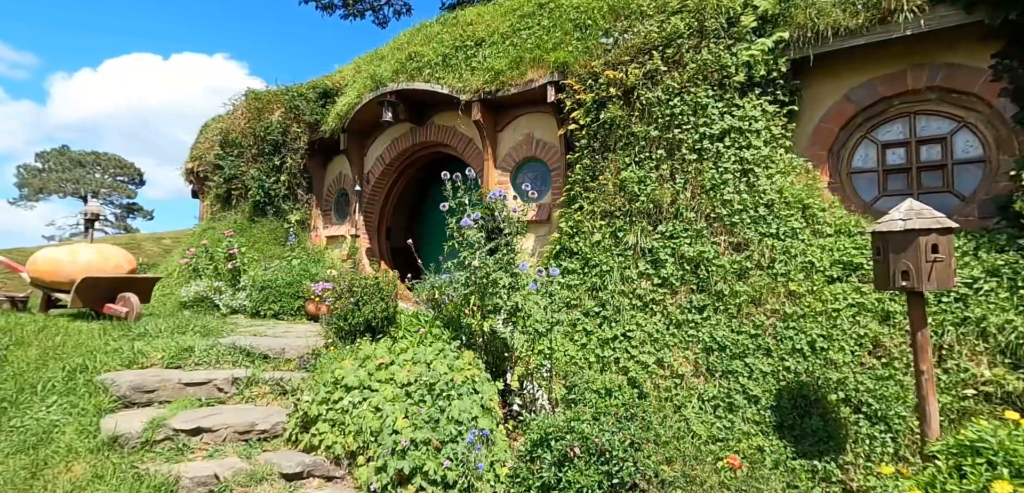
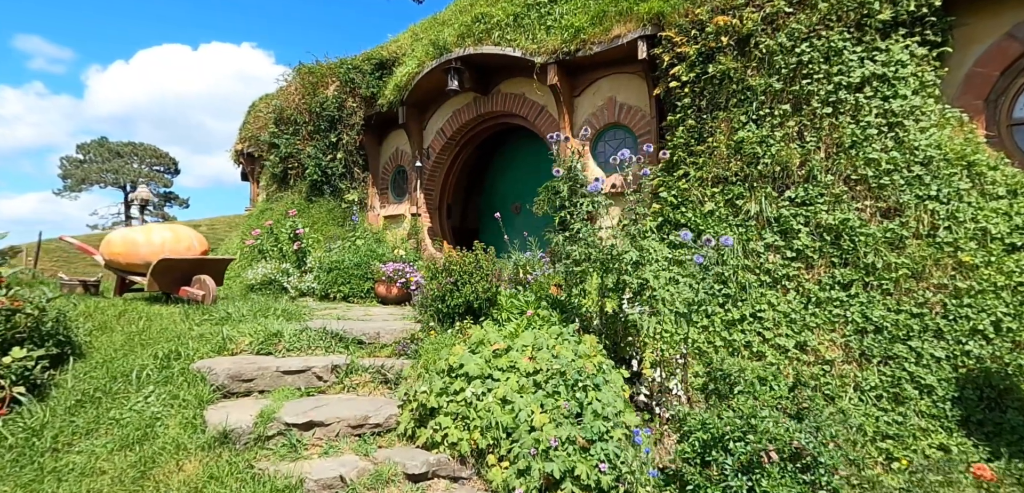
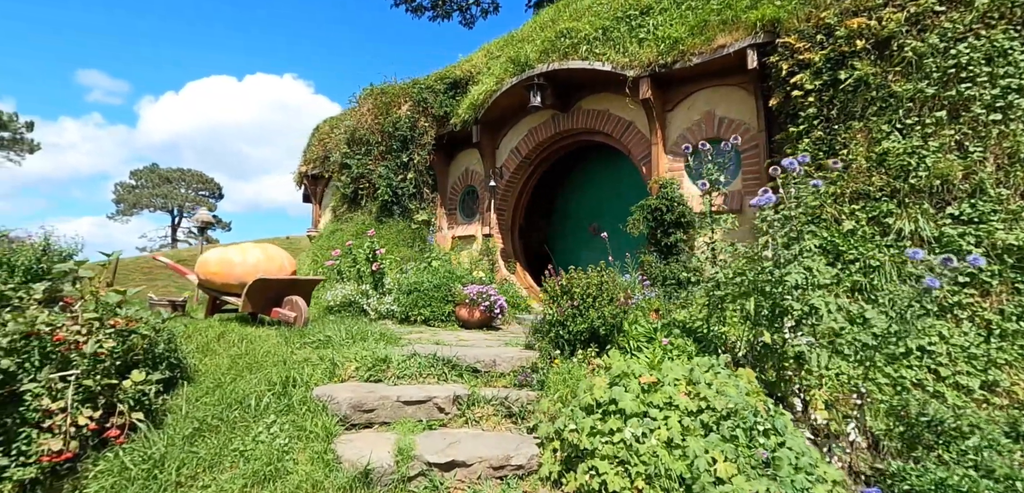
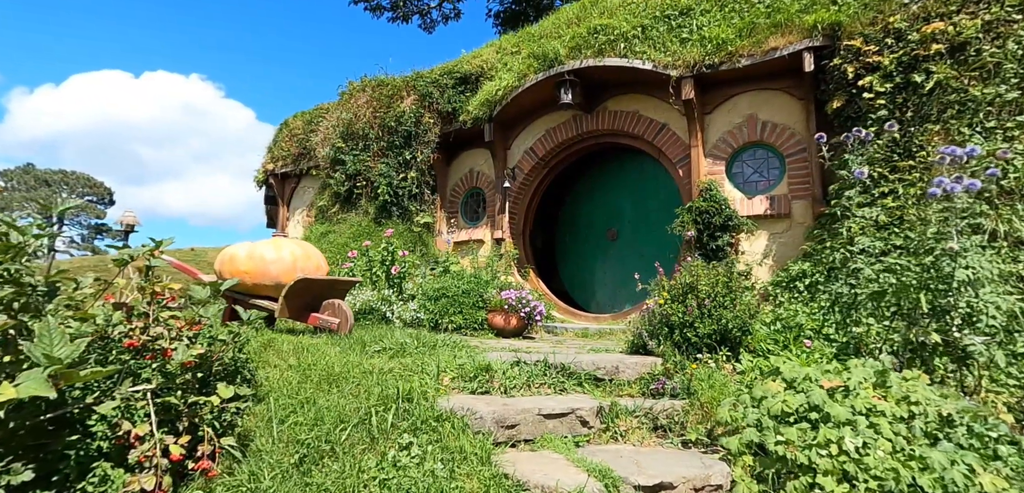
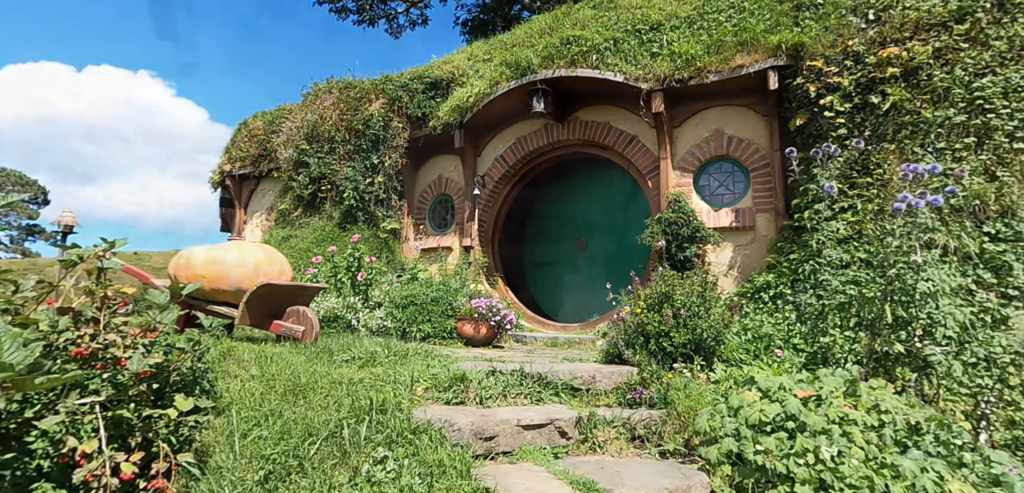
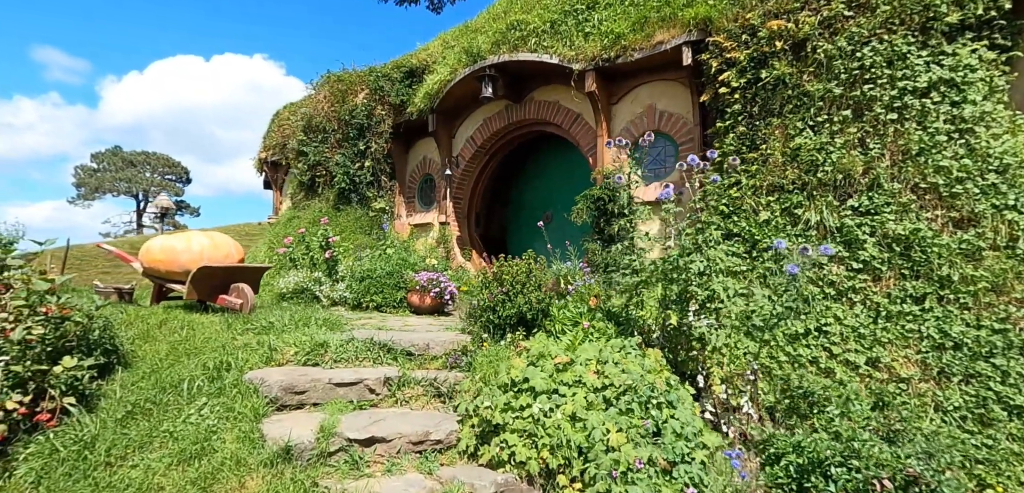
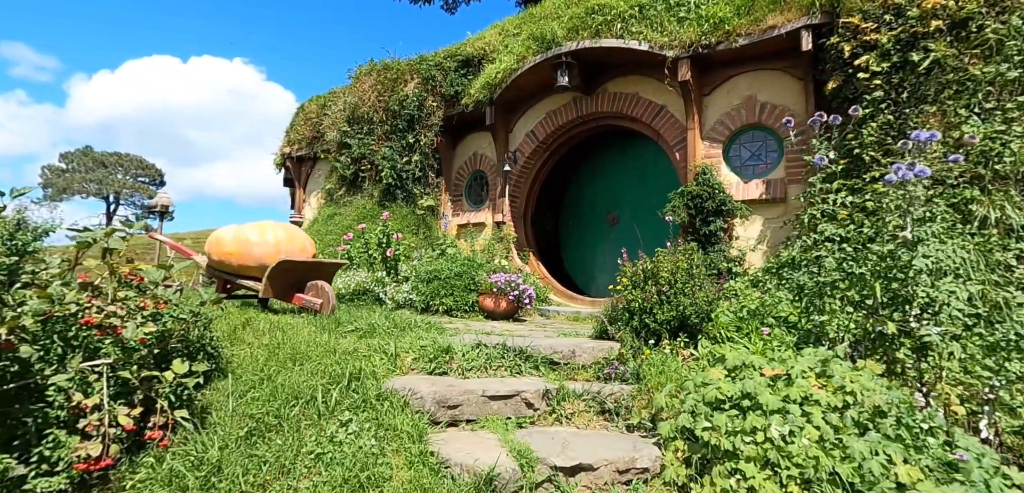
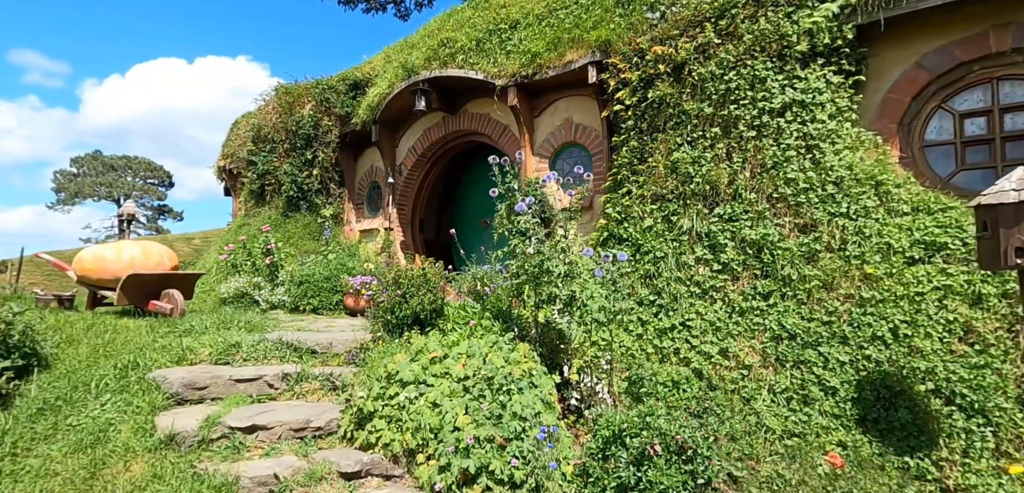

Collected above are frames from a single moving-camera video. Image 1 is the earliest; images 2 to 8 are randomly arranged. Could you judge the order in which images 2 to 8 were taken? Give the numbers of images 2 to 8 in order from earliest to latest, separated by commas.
8, 2, 6, 3, 7, 4, 5
